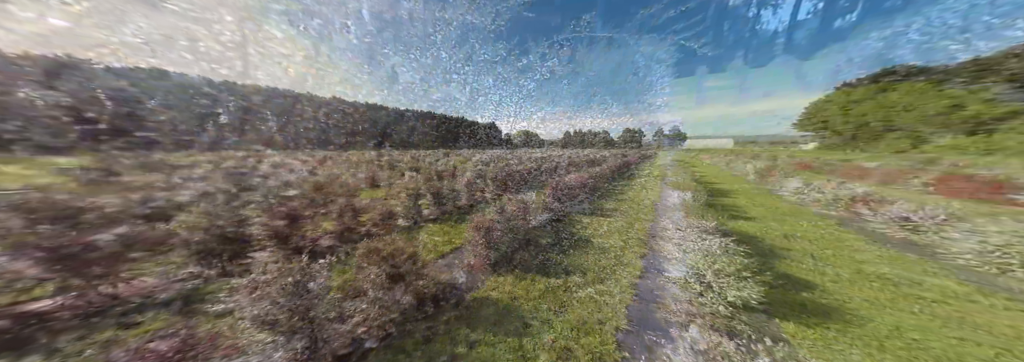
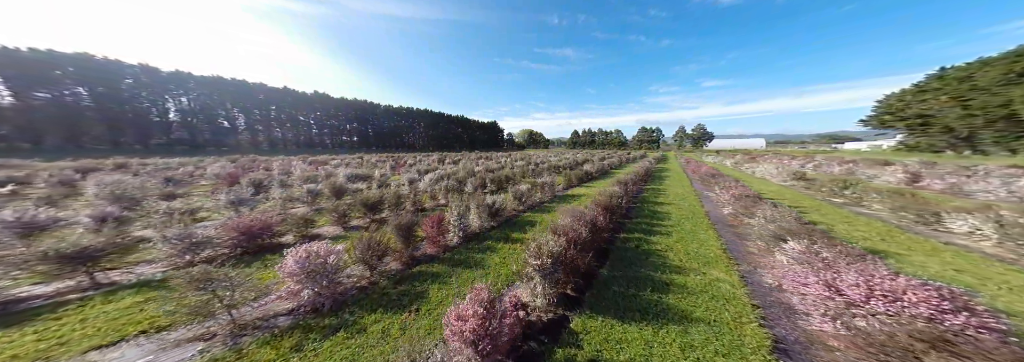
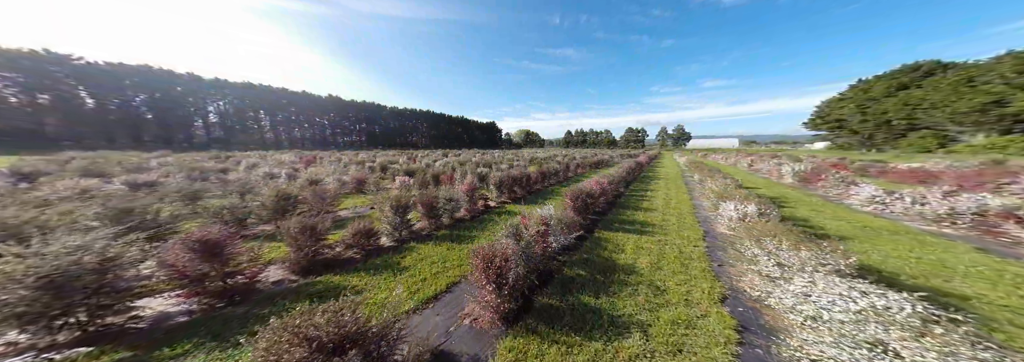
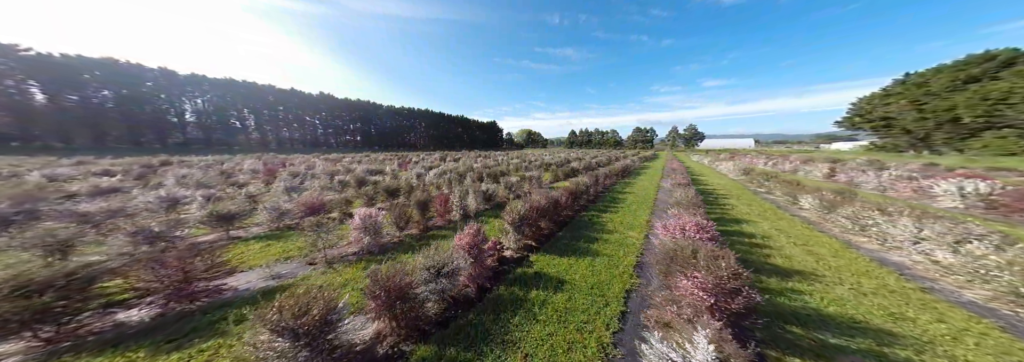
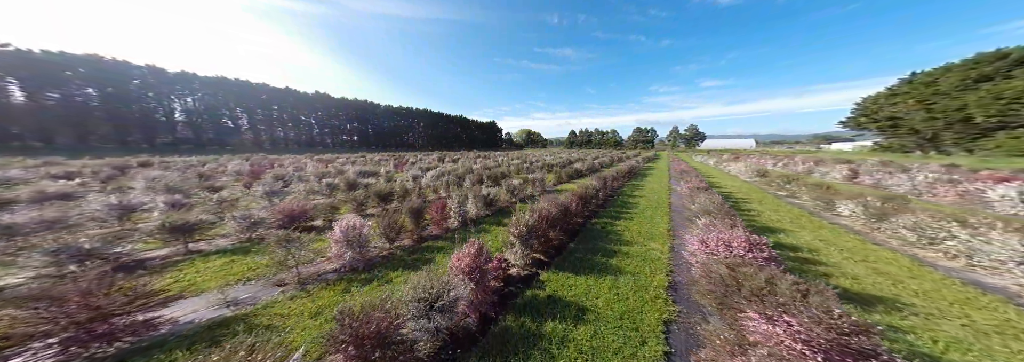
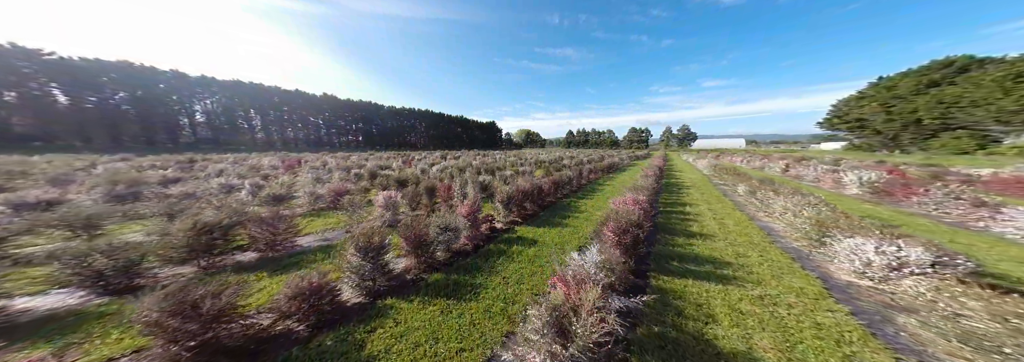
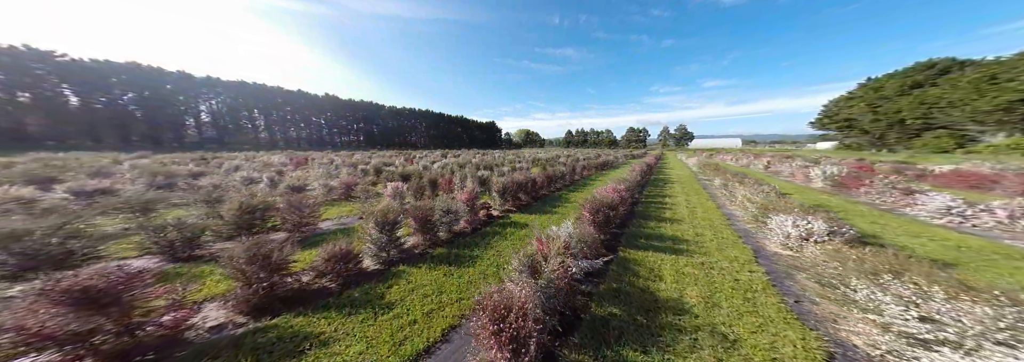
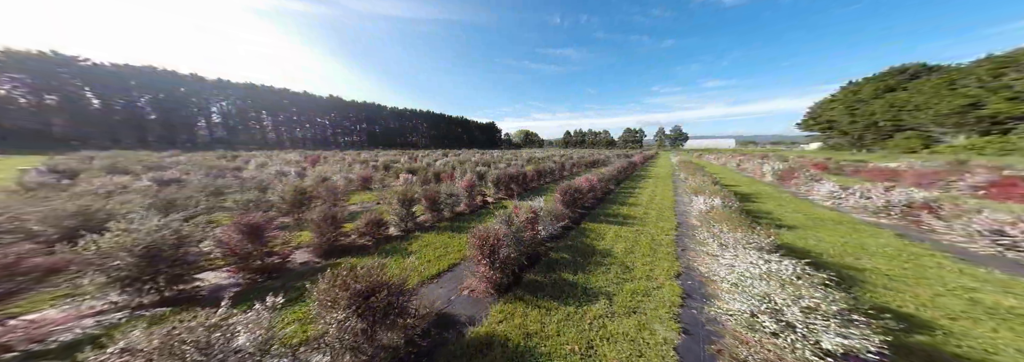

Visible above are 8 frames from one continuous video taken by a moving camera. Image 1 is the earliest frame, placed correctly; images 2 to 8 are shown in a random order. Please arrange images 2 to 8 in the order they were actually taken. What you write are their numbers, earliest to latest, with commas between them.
8, 3, 7, 6, 4, 5, 2
